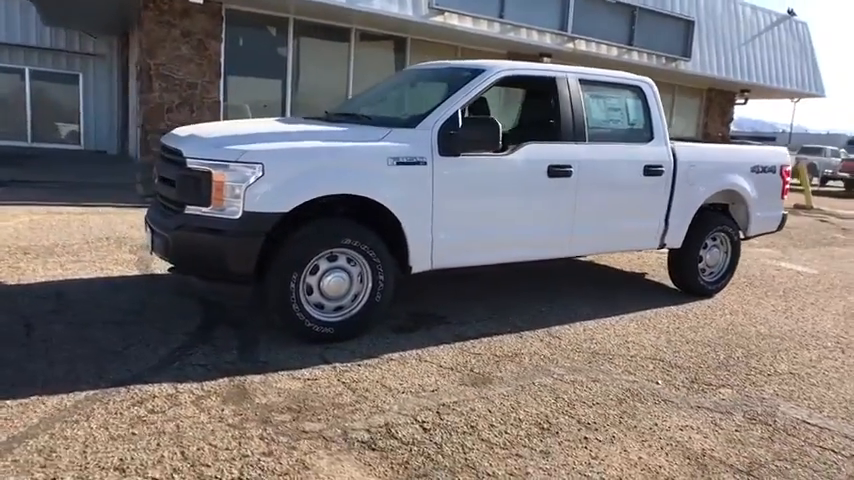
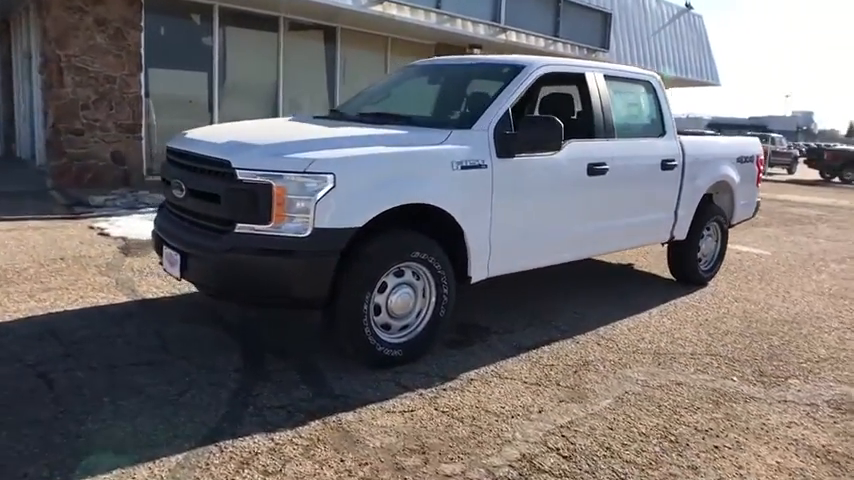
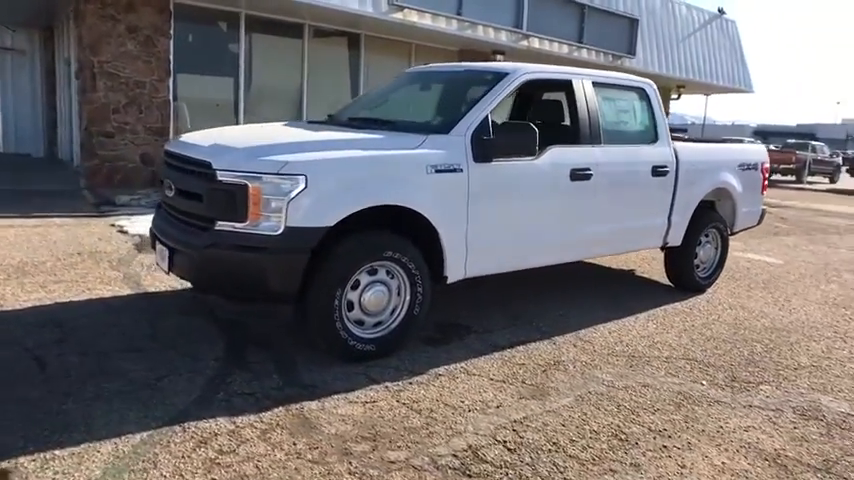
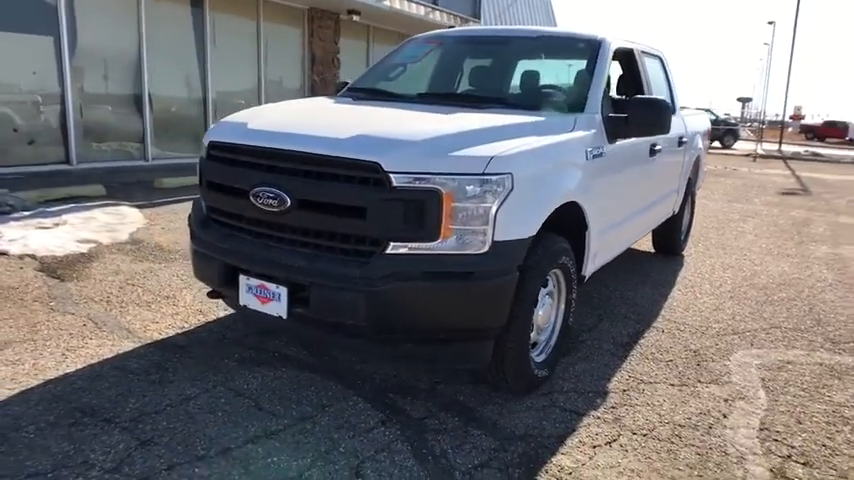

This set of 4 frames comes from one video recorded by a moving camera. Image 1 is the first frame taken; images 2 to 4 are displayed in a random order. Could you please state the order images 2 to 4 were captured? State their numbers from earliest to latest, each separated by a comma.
3, 2, 4
